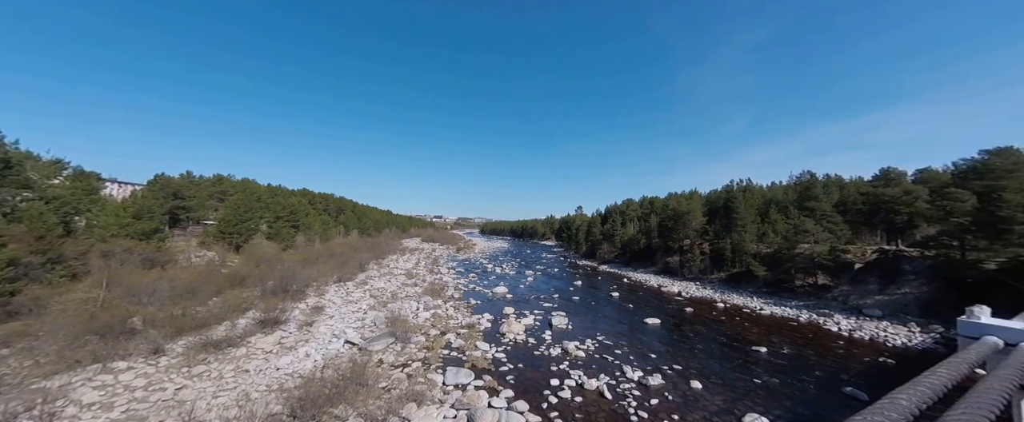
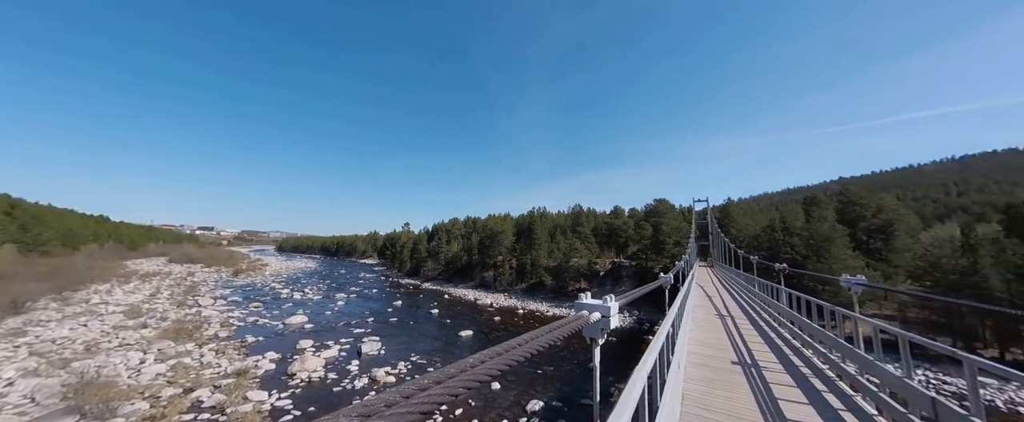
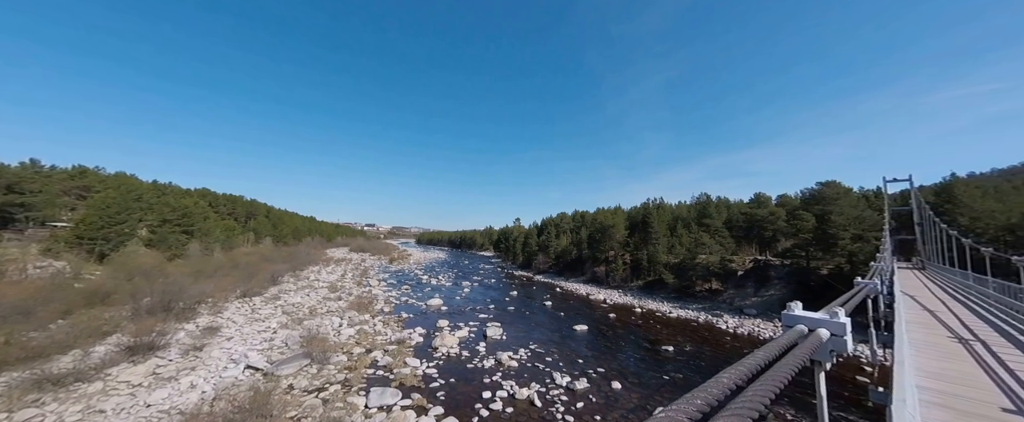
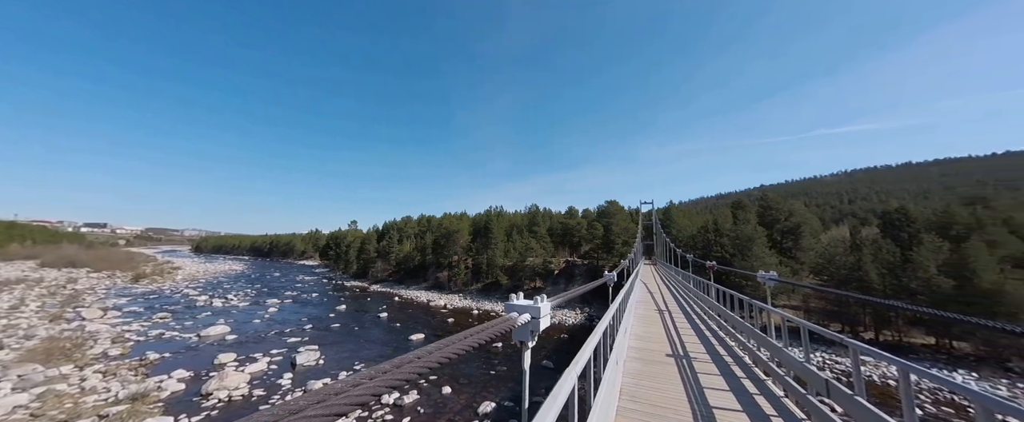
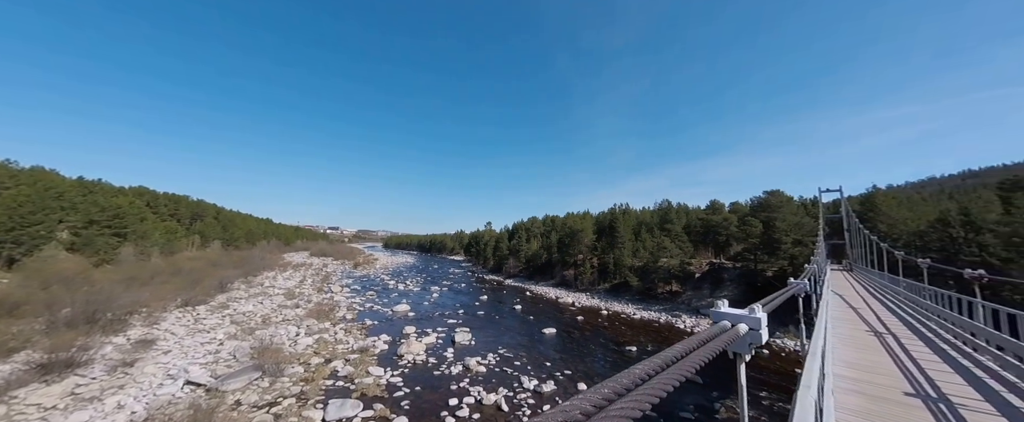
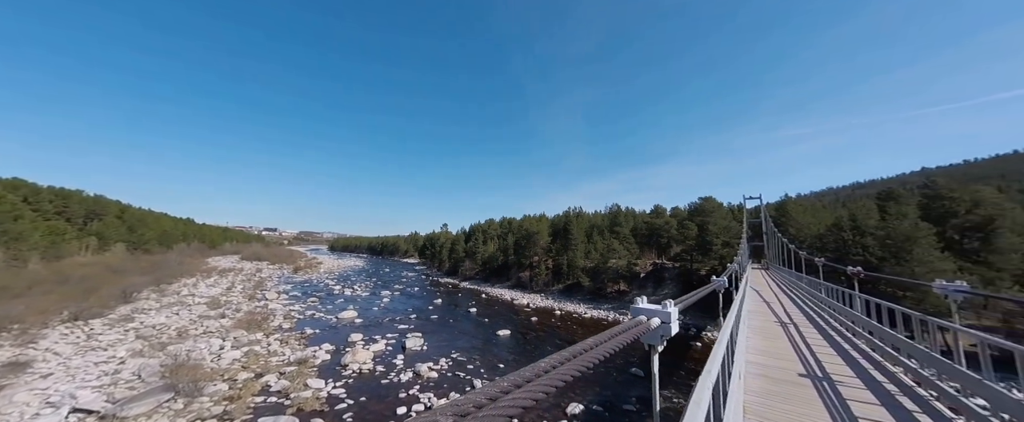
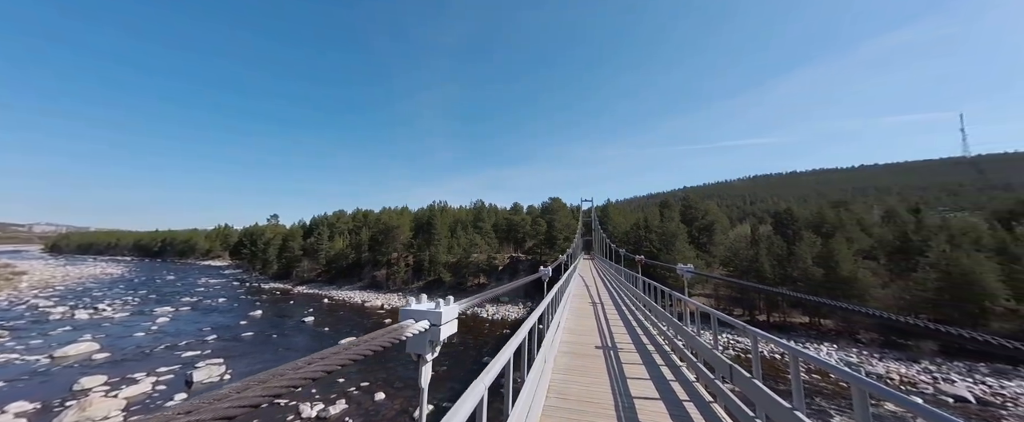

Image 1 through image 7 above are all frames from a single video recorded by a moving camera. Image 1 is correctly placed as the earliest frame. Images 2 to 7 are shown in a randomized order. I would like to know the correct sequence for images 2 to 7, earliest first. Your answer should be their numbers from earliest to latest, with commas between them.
3, 5, 6, 2, 4, 7
